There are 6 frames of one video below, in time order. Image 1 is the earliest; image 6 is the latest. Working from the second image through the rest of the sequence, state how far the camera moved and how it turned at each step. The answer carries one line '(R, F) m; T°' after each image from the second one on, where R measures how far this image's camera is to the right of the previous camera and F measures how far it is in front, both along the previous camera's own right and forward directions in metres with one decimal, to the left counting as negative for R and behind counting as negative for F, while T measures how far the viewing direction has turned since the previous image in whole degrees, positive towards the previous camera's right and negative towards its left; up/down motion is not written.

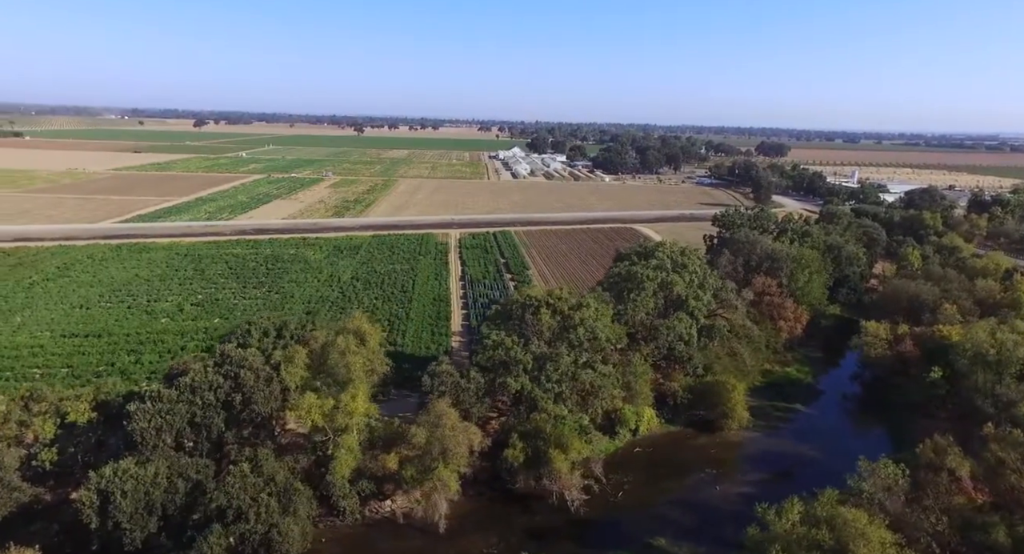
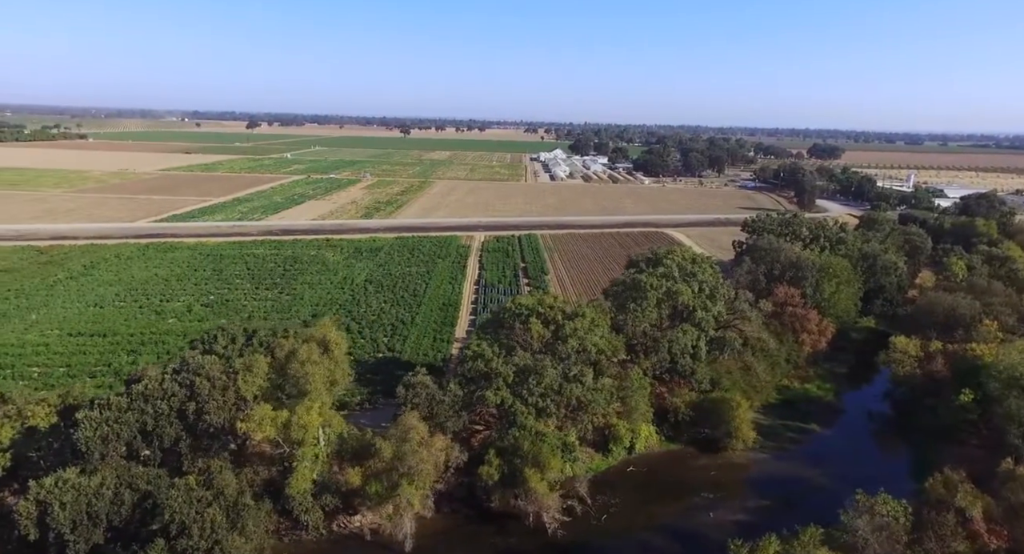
(+1.8, +0.9) m; -4°
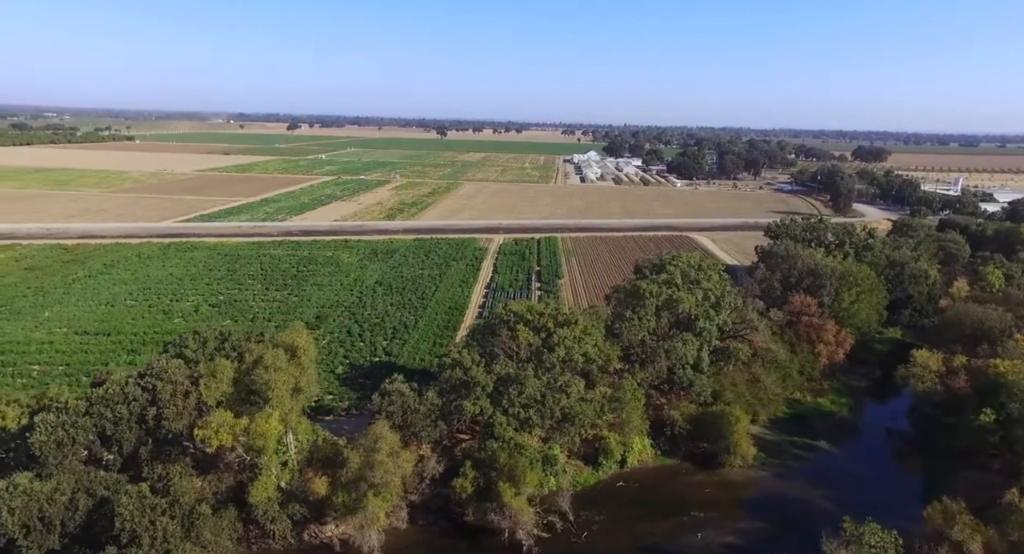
(+1.5, +0.6) m; -3°
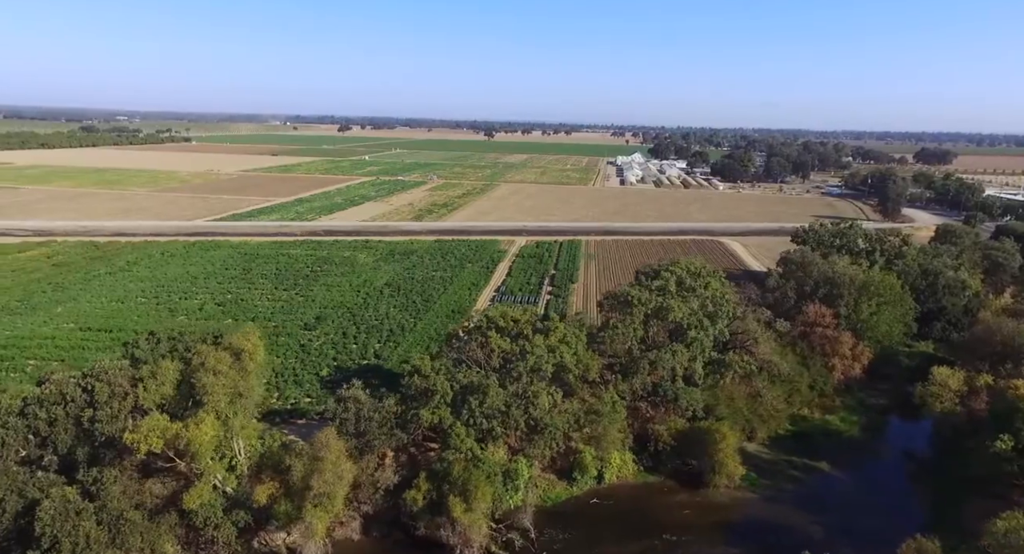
(+2.3, +0.8) m; -4°
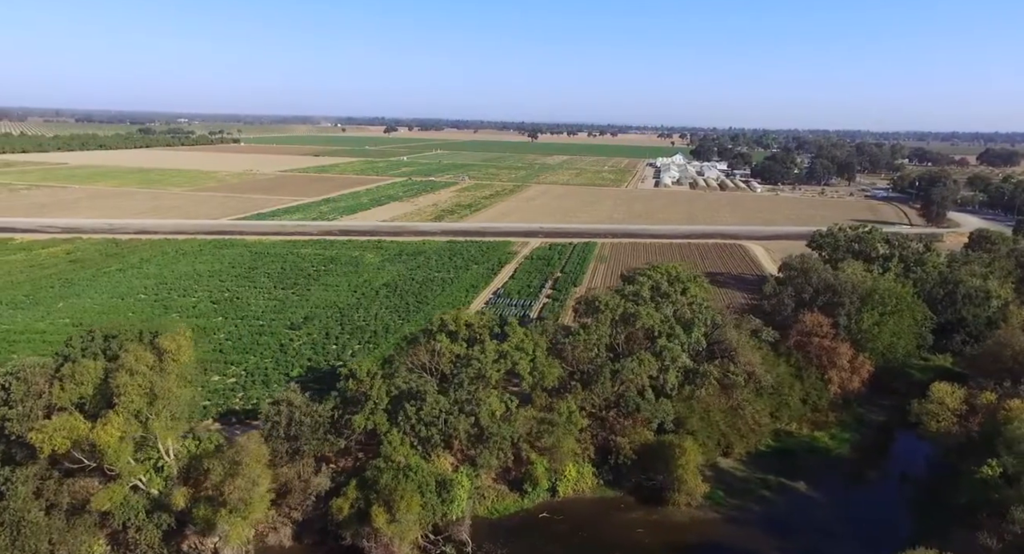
(+2.7, +0.7) m; -4°
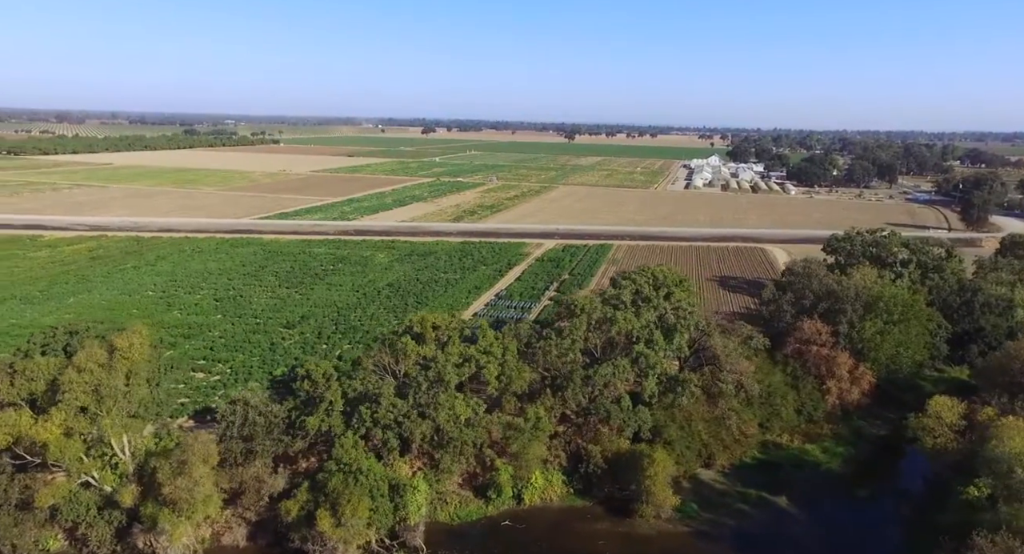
(+2.0, +0.4) m; -3°
